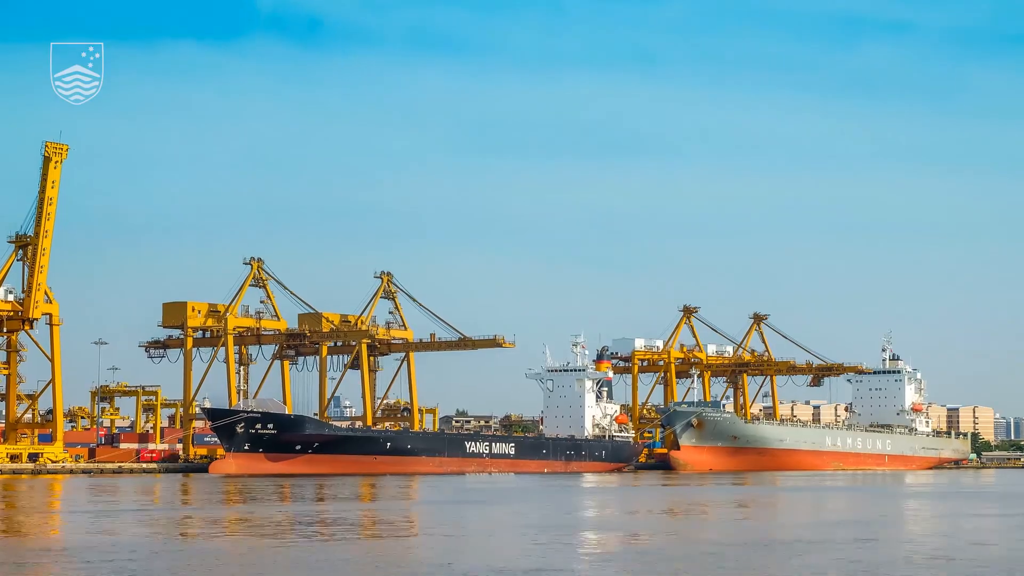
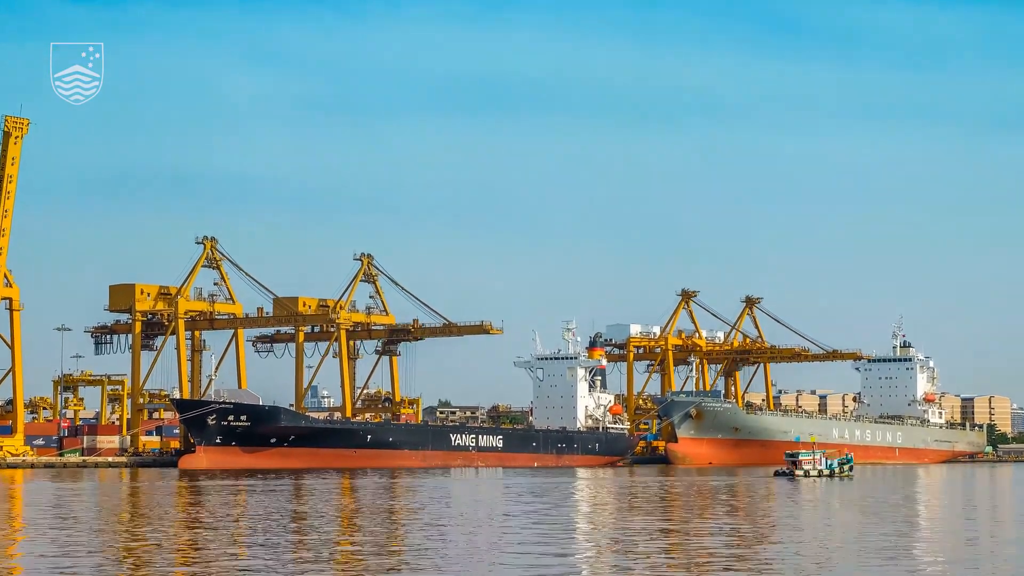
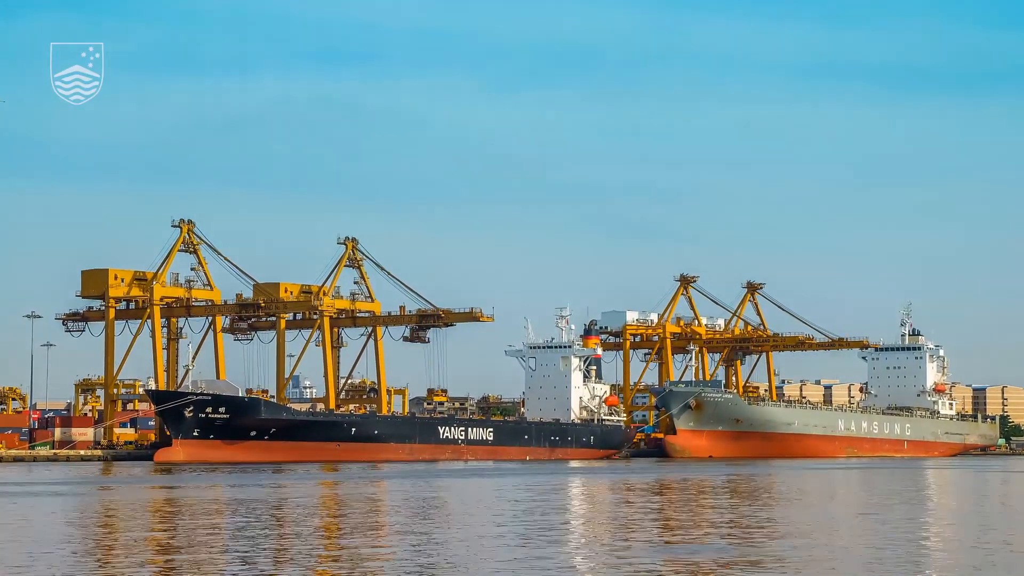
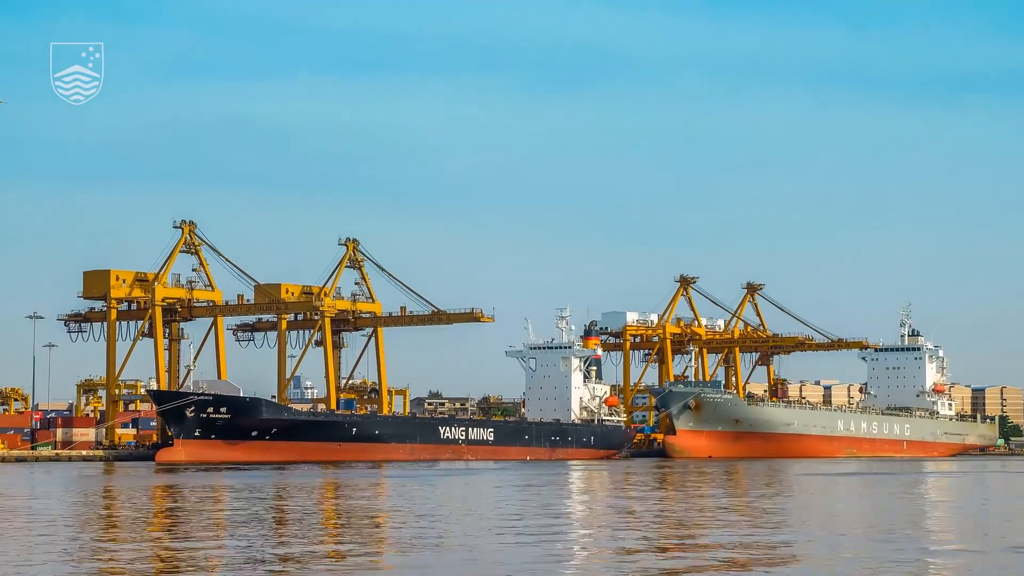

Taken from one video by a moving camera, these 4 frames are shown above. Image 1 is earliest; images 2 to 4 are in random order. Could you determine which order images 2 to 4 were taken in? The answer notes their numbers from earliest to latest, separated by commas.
2, 4, 3
